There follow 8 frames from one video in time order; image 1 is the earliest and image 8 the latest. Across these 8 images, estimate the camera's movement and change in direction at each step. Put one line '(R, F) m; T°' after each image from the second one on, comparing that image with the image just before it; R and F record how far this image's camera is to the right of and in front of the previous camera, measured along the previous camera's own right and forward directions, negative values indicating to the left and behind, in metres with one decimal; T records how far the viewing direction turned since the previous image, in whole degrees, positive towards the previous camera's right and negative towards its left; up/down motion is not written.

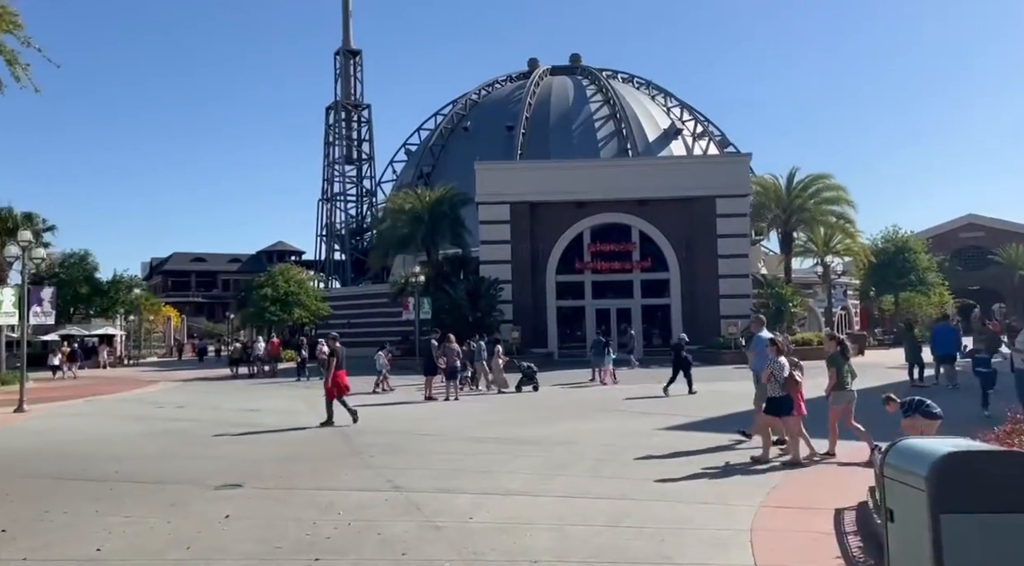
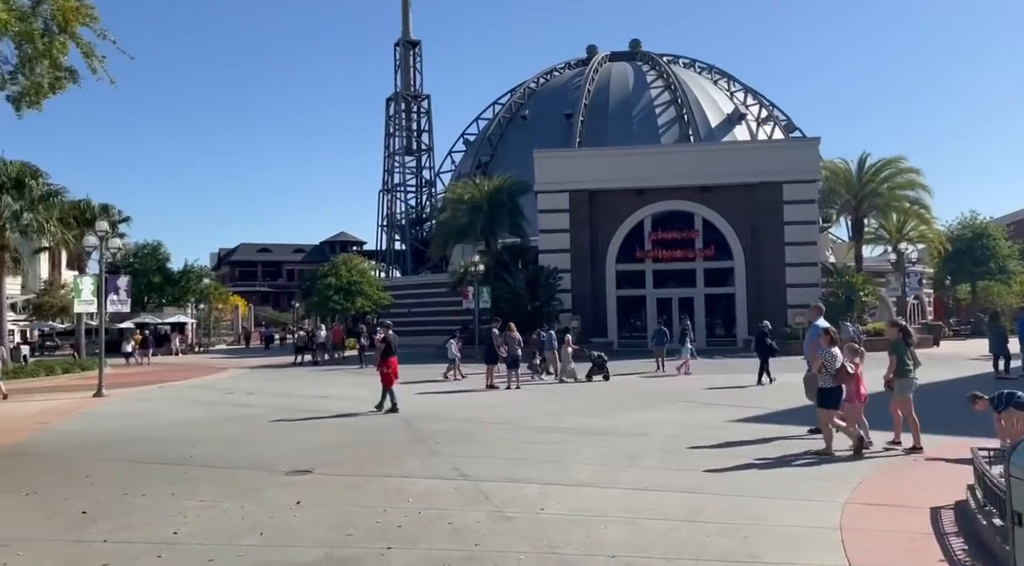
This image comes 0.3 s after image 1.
(-0.2, +0.2) m; -4°
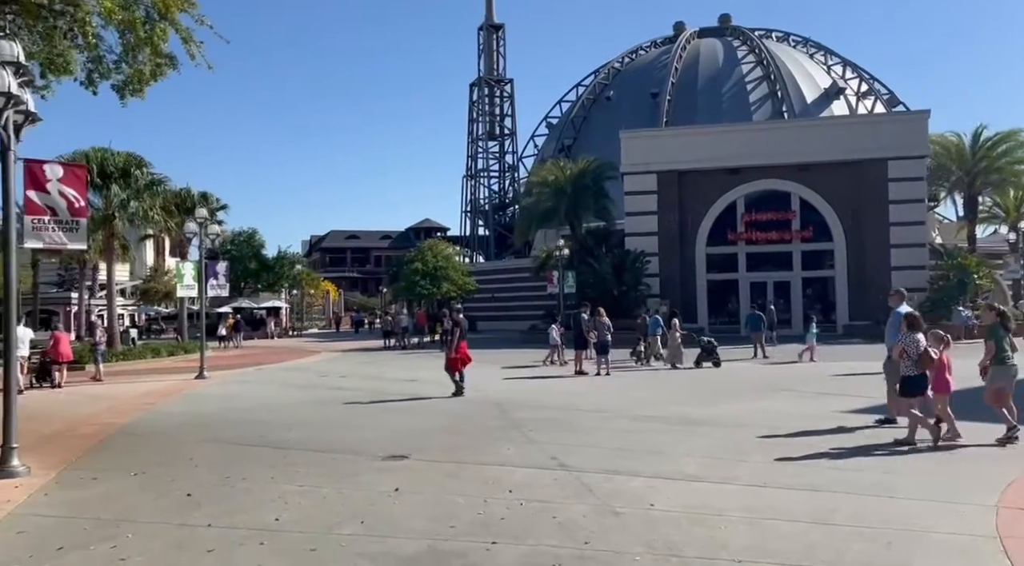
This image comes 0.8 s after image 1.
(-0.2, +0.5) m; -6°
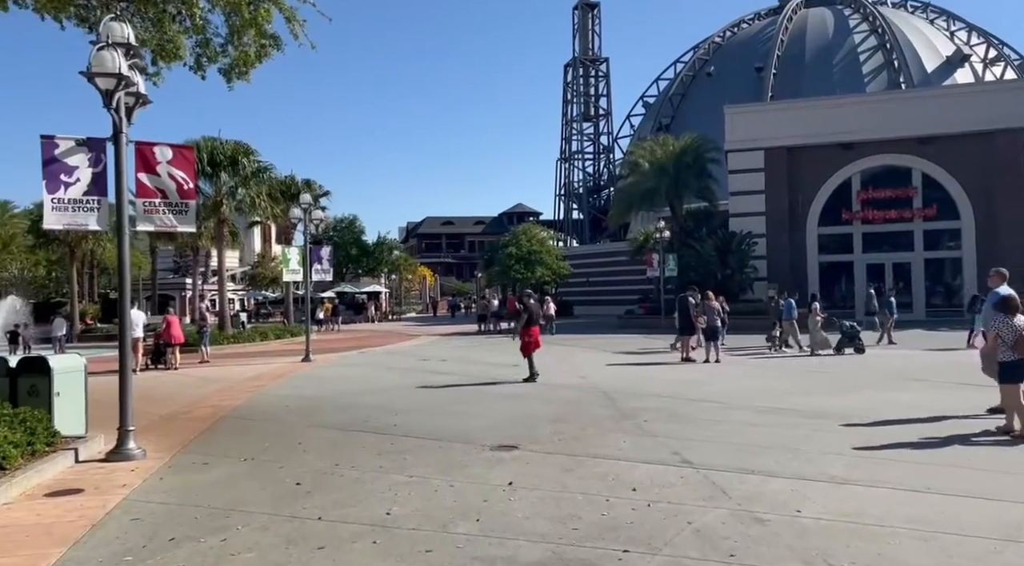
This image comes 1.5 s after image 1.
(-0.3, +0.6) m; -7°
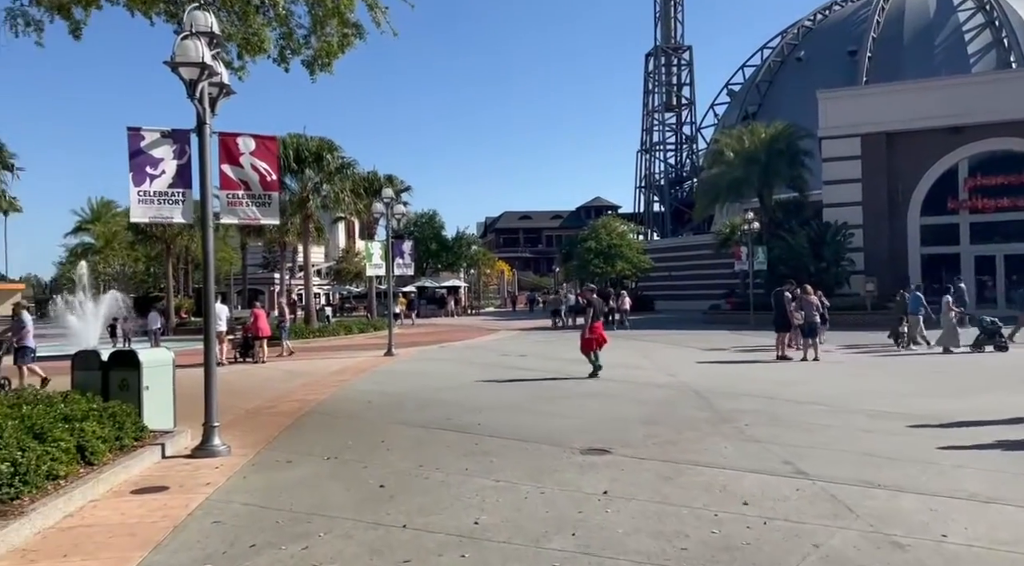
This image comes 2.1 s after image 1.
(-0.2, +0.5) m; -6°
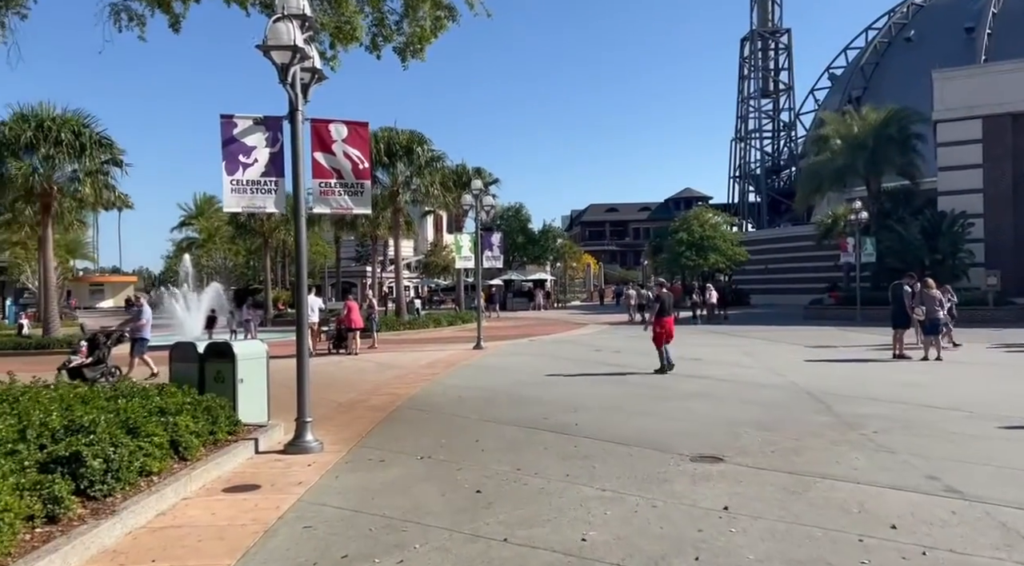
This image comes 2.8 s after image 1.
(-0.2, +0.5) m; -7°
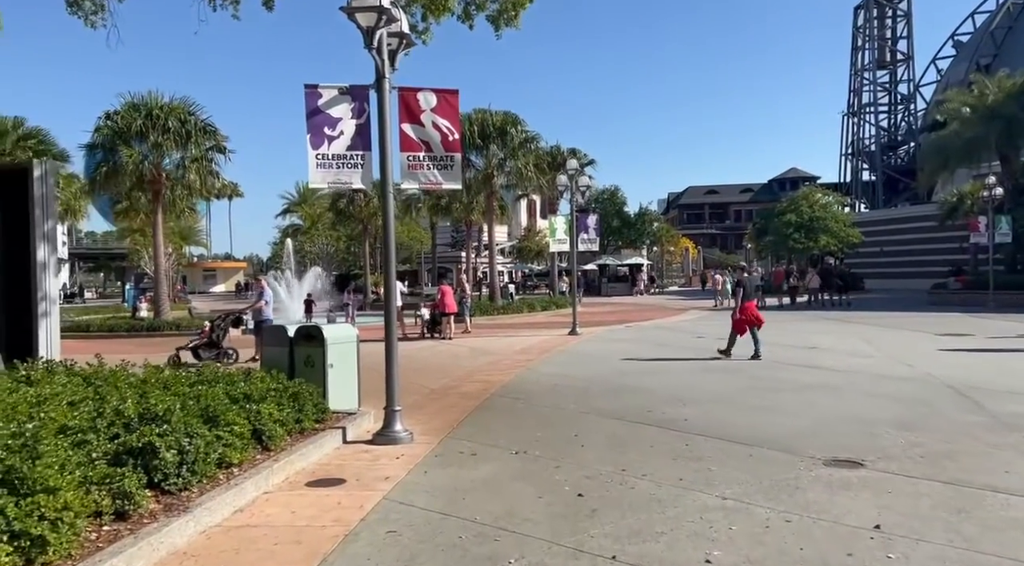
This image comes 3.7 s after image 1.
(-0.1, +0.7) m; -7°
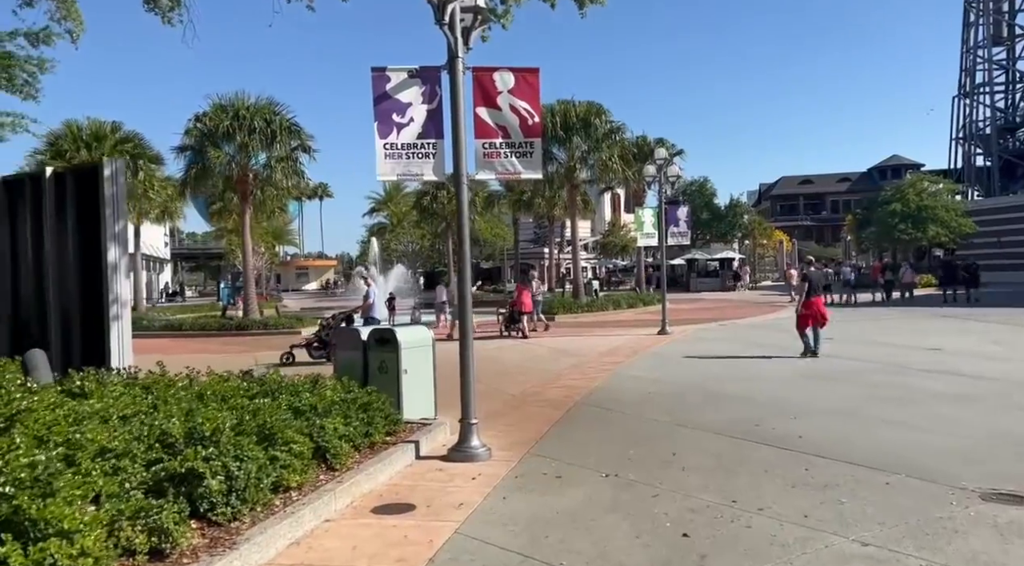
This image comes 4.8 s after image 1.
(0.0, +0.7) m; -7°
